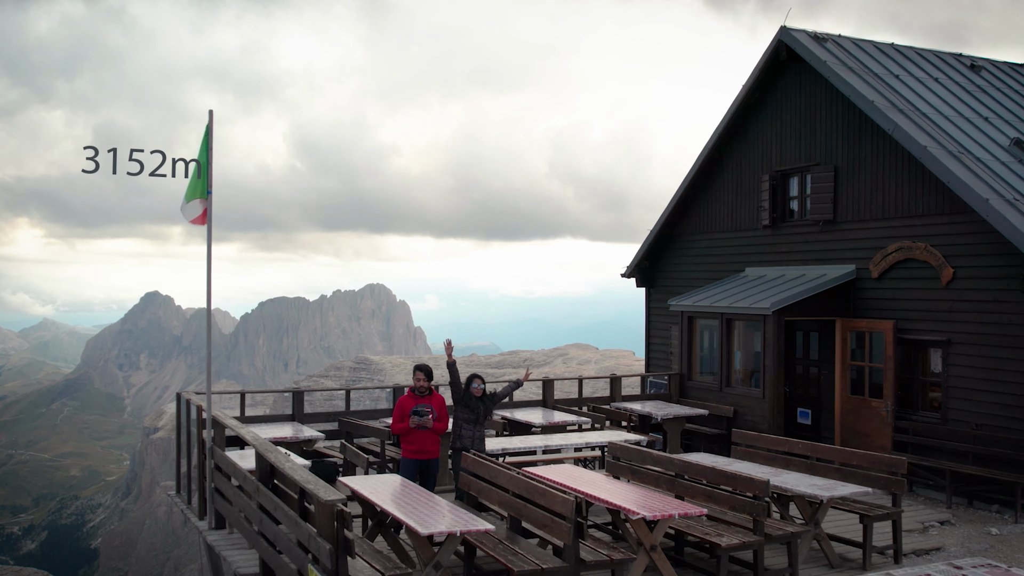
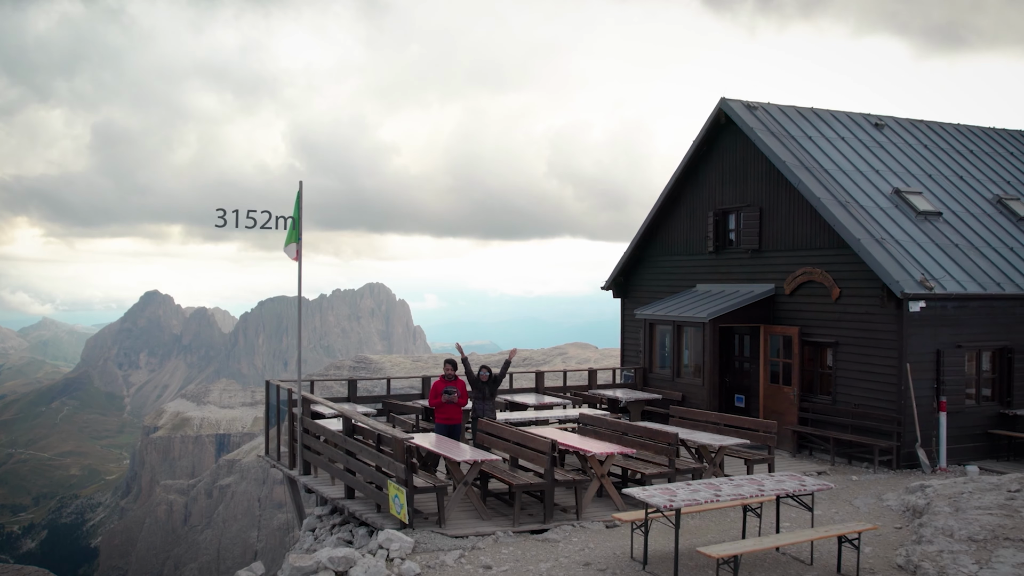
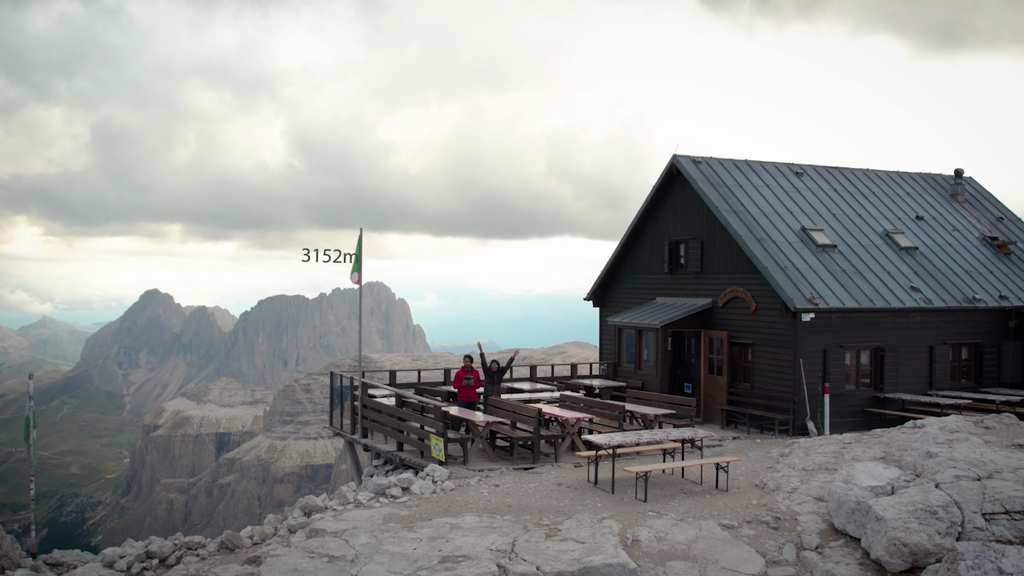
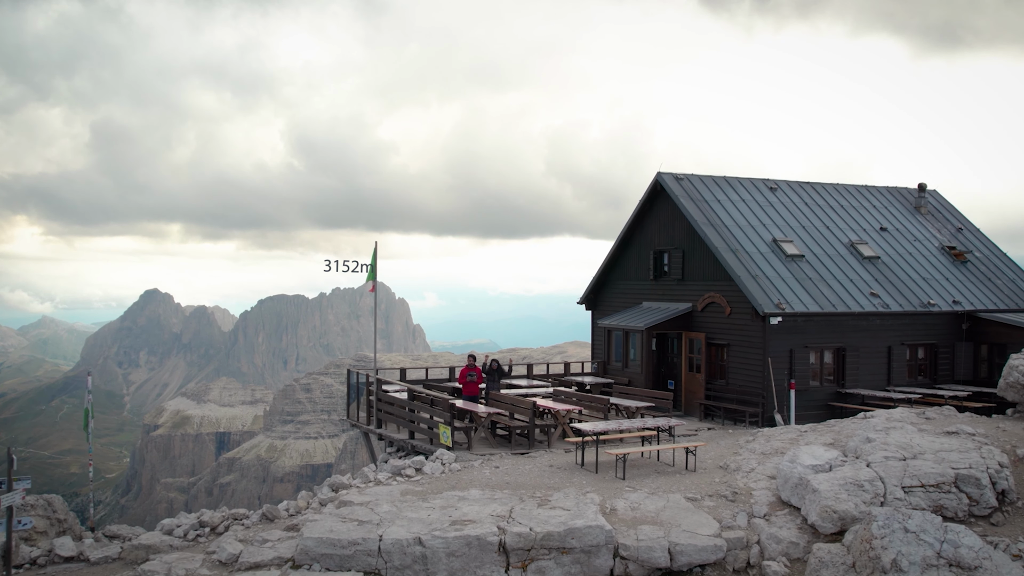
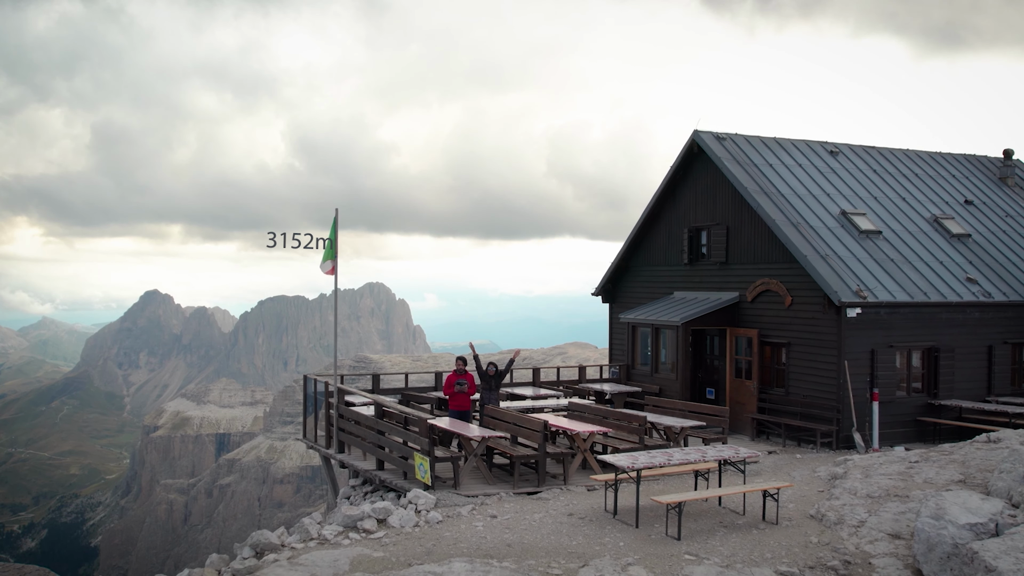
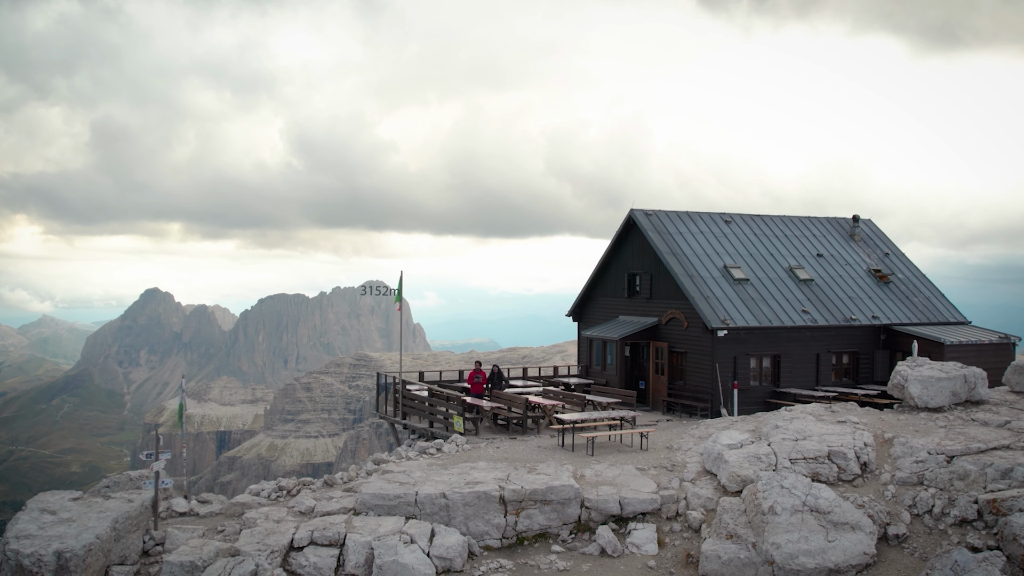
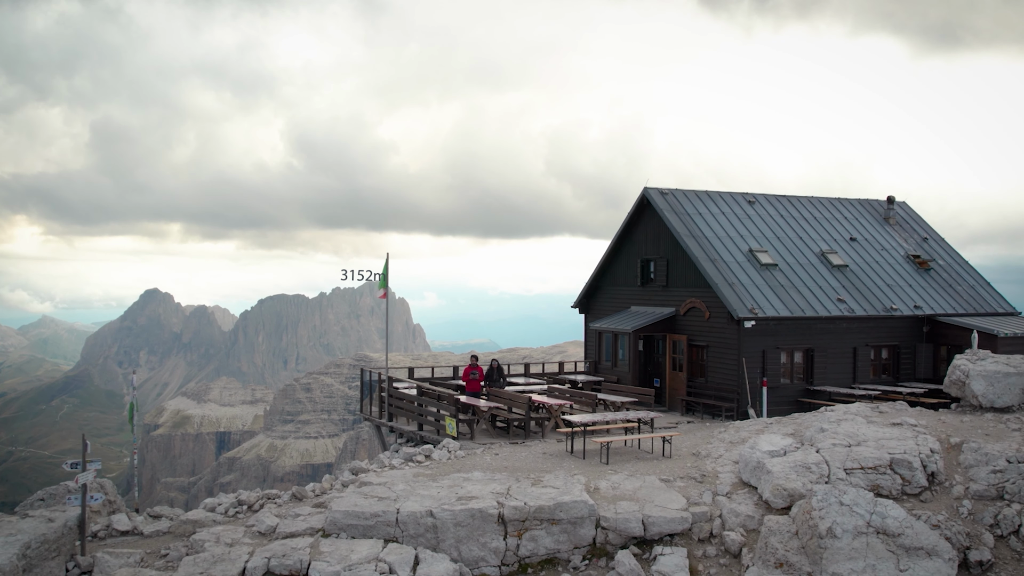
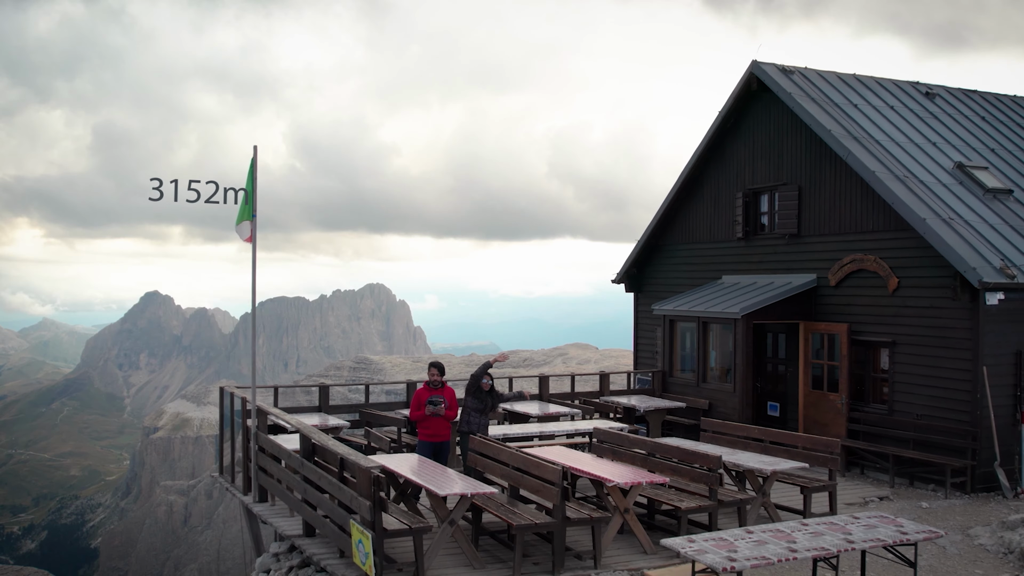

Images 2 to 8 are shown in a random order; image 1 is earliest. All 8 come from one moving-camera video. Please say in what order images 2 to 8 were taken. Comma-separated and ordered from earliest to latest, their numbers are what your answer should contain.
8, 2, 5, 3, 4, 7, 6
